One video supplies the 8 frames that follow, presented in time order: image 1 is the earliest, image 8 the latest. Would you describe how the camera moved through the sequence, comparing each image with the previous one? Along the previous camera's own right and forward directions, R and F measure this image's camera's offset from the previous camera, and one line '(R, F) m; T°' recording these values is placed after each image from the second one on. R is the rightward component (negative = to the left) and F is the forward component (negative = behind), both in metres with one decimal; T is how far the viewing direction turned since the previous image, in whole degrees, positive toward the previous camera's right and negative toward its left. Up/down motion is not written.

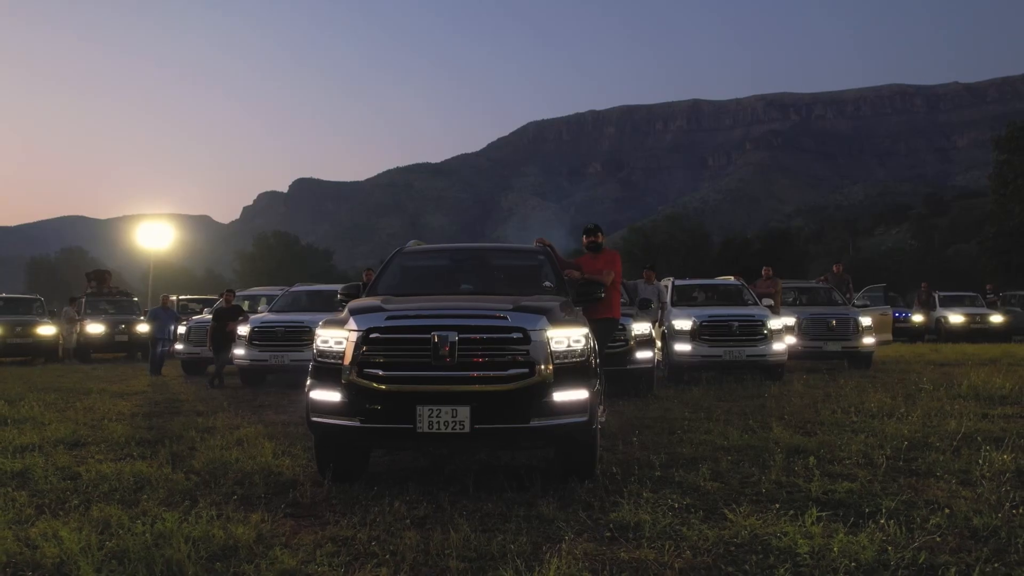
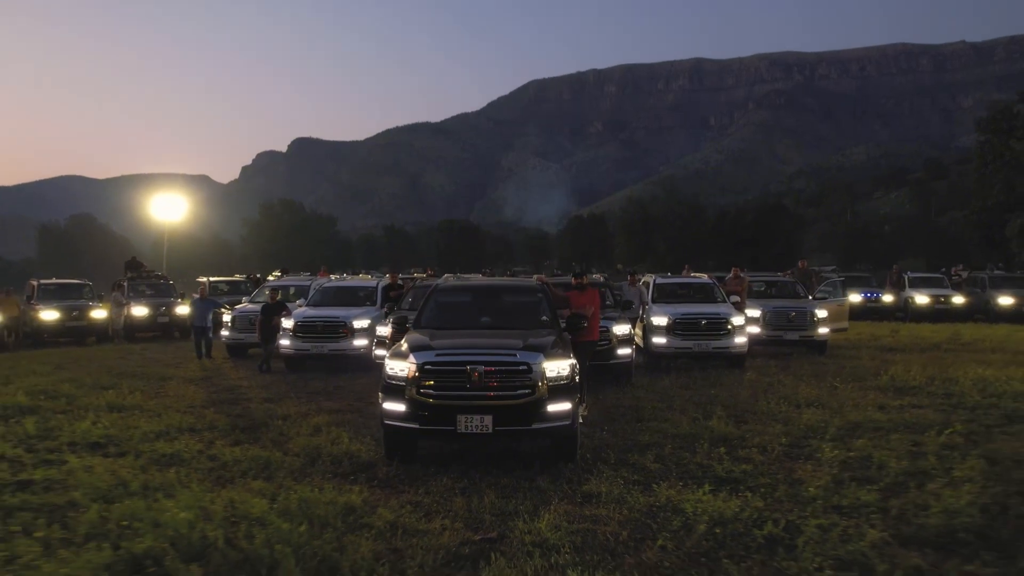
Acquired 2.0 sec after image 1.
(-0.1, -1.8) m; 0°
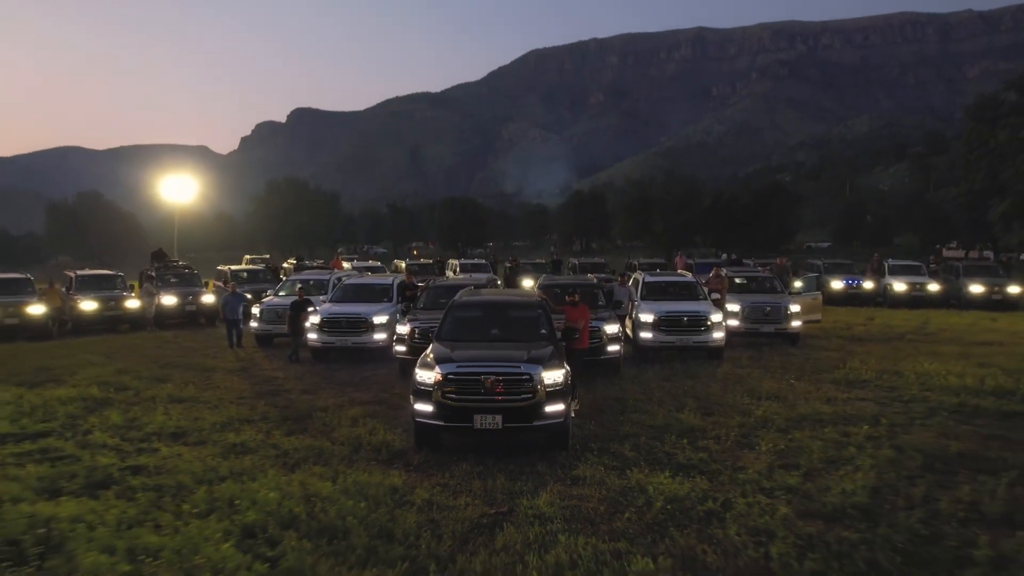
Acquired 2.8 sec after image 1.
(0.0, -1.4) m; 0°
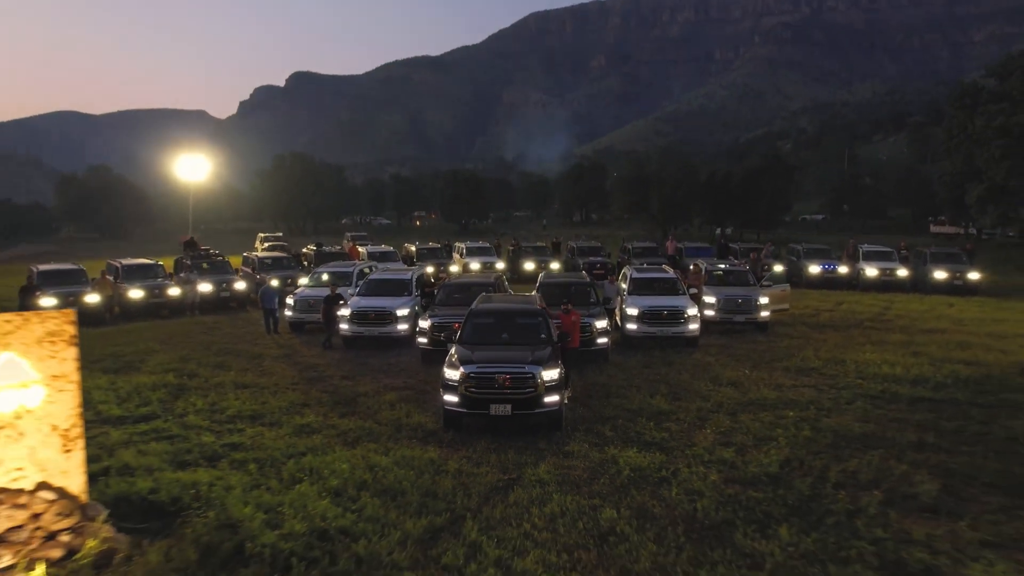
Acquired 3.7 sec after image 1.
(-0.1, -2.1) m; 0°
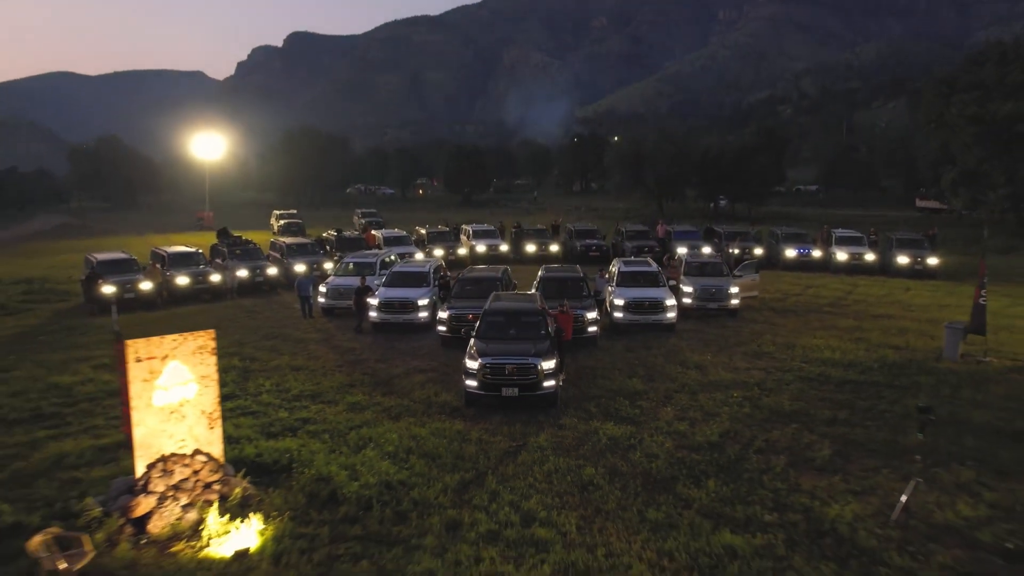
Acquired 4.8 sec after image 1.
(-0.1, -2.6) m; 0°
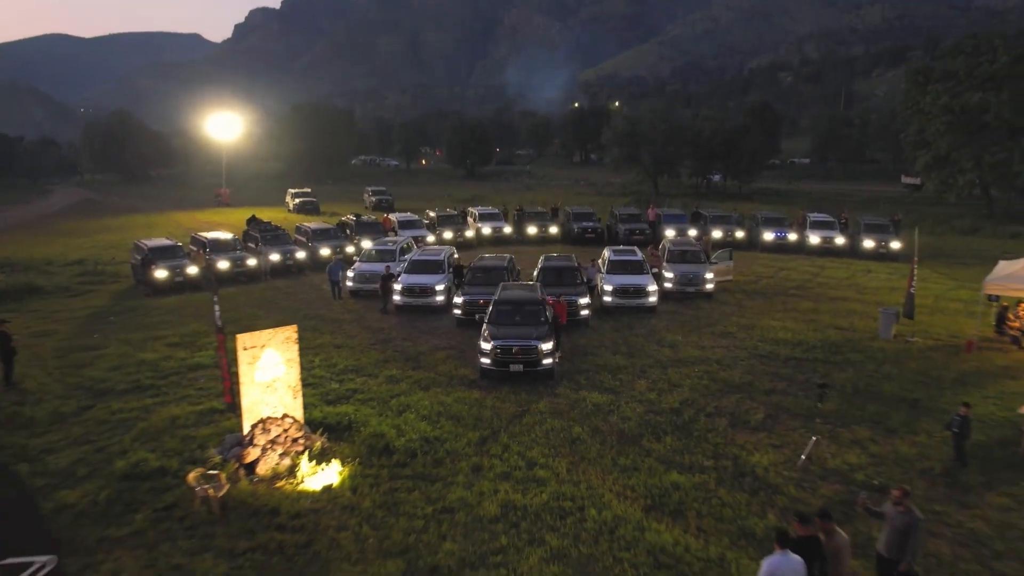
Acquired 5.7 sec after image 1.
(-0.1, -2.9) m; 0°
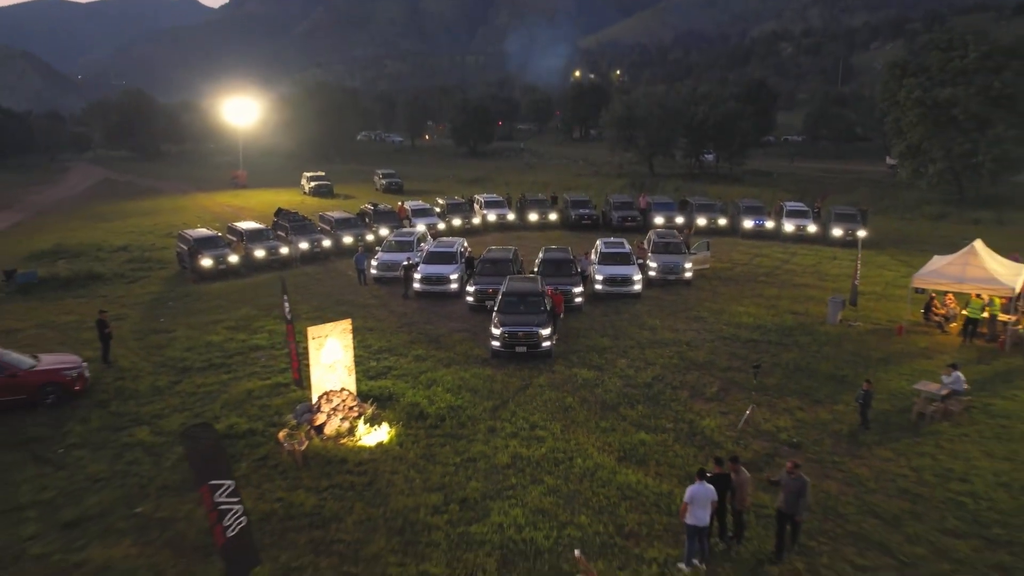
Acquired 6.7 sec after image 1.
(-0.1, -3.3) m; 0°
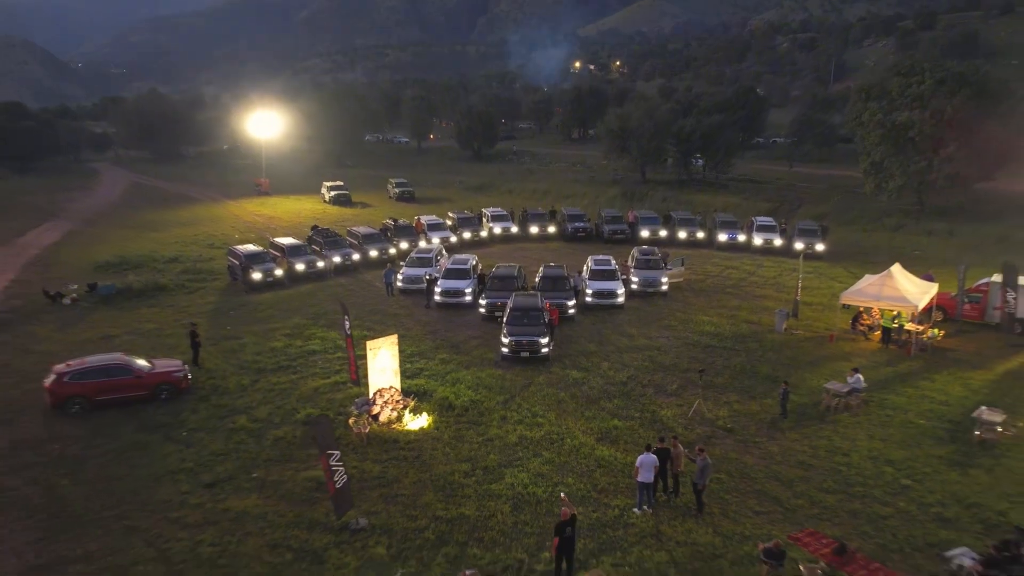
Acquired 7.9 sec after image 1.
(-0.2, -4.8) m; 0°
